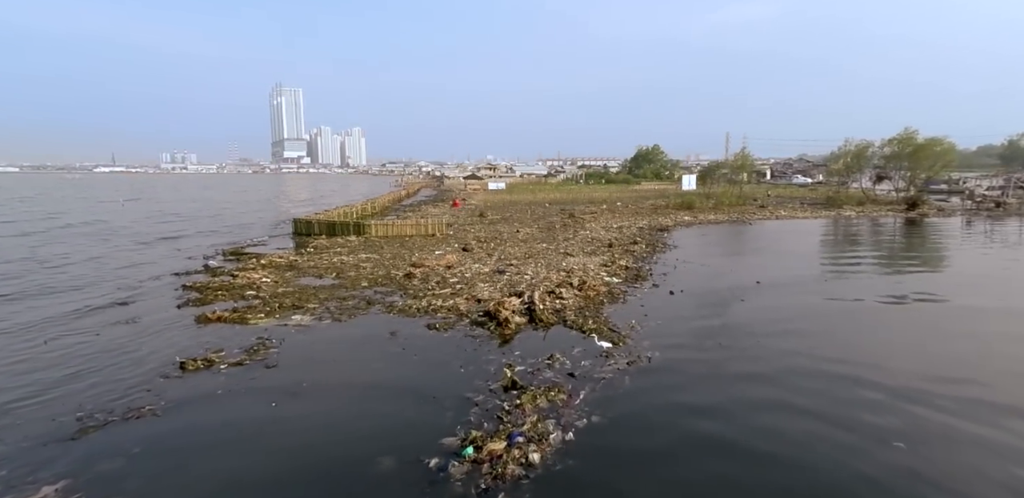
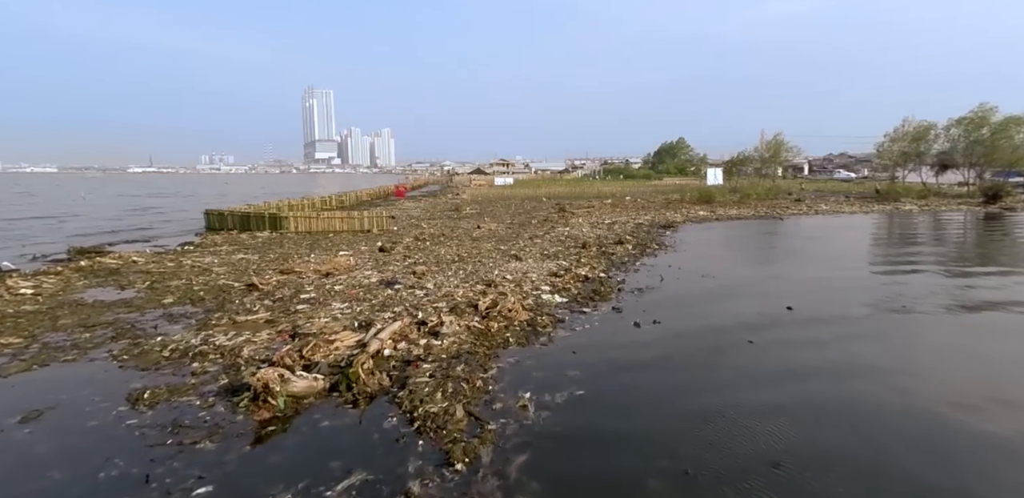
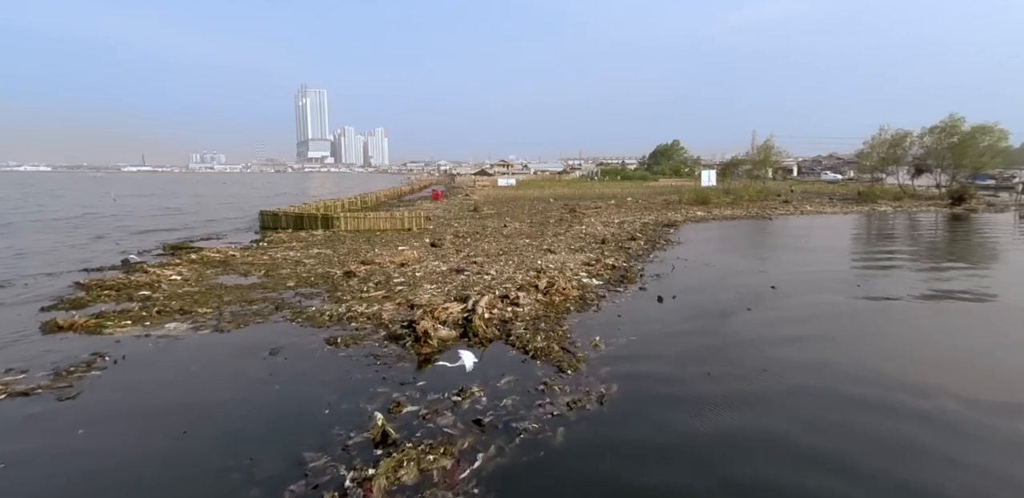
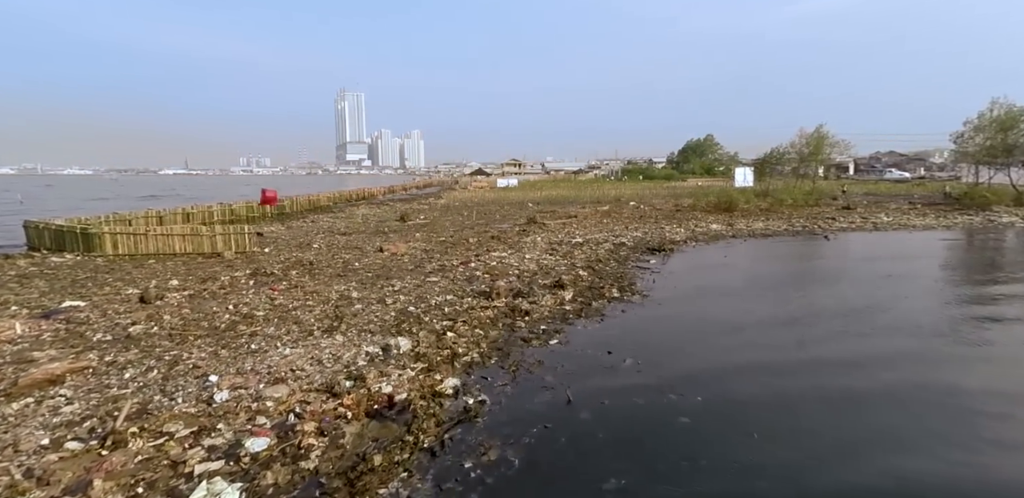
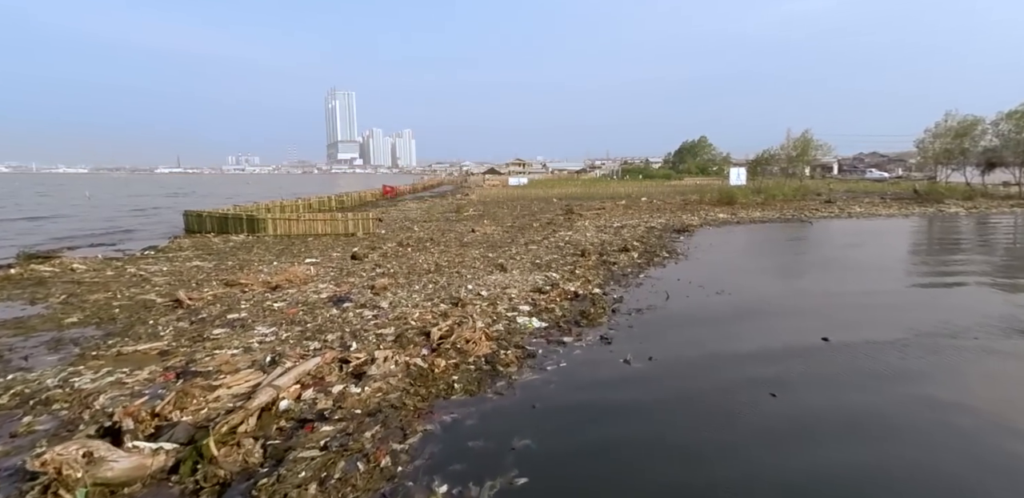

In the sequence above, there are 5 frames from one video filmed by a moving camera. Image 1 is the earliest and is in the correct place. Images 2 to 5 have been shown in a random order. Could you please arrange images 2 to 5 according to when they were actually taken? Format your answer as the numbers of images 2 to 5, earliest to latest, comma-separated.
3, 2, 5, 4
